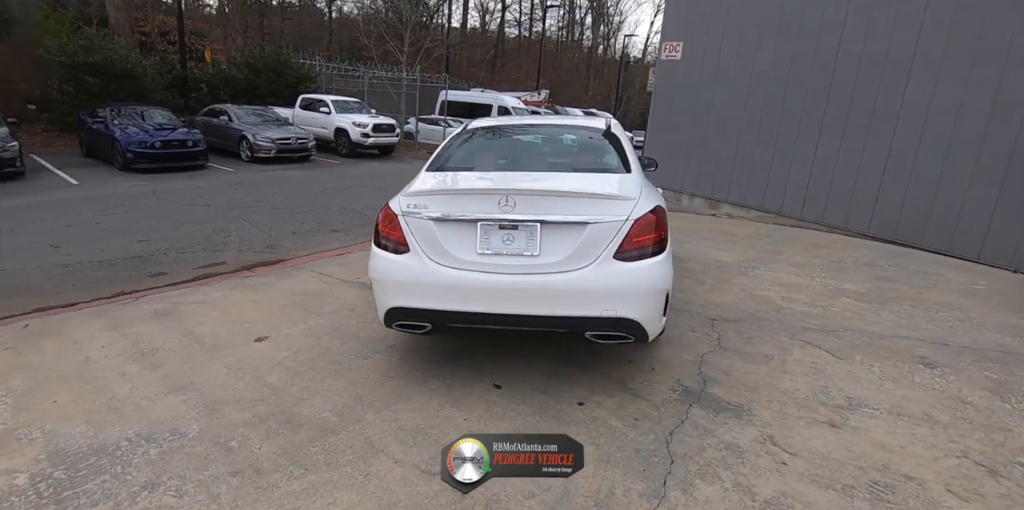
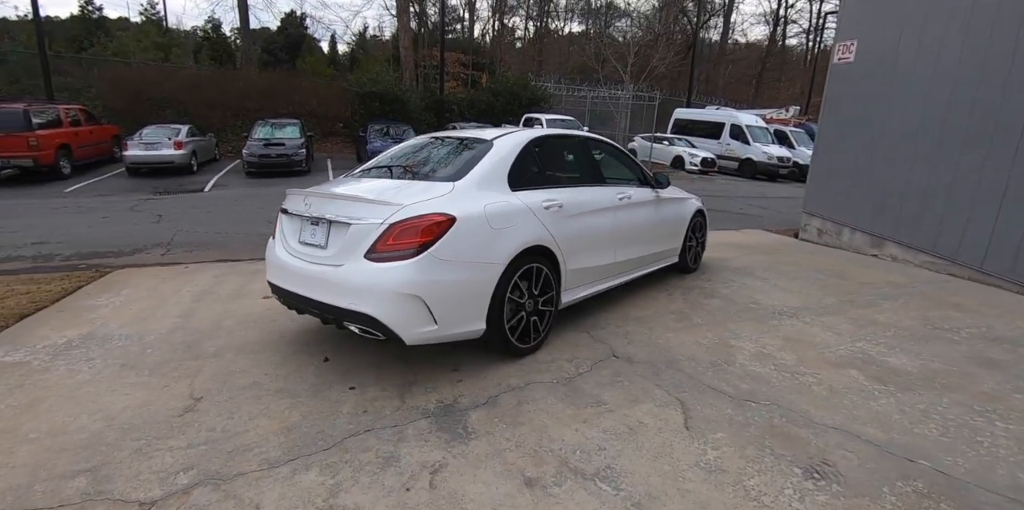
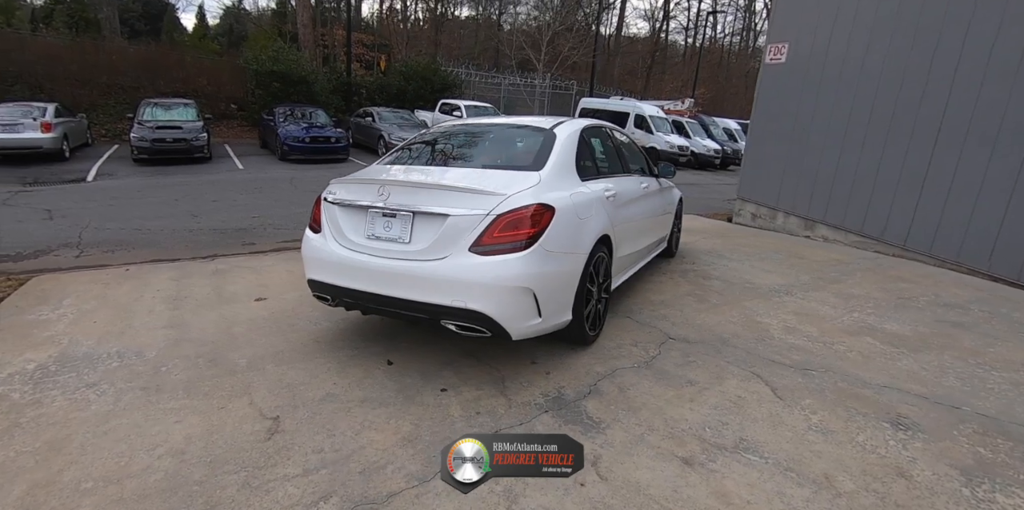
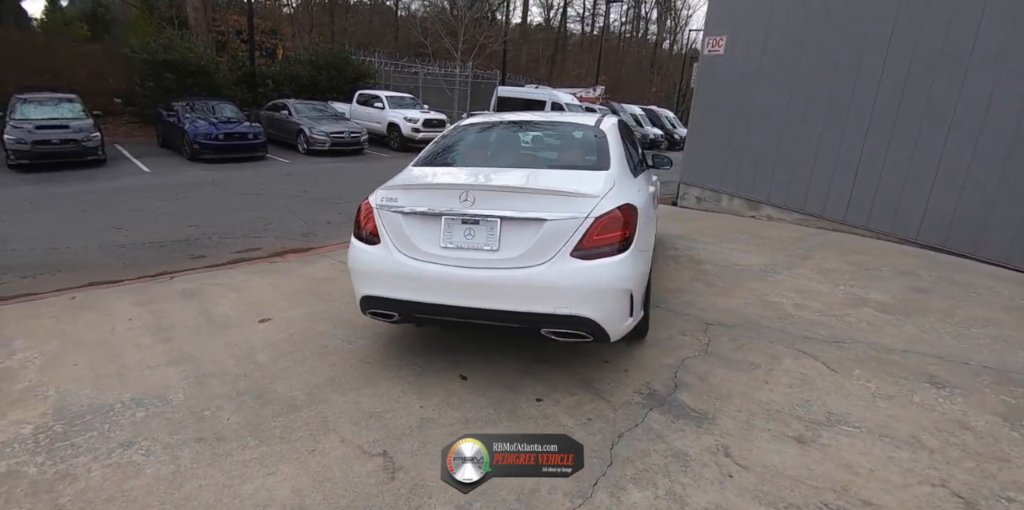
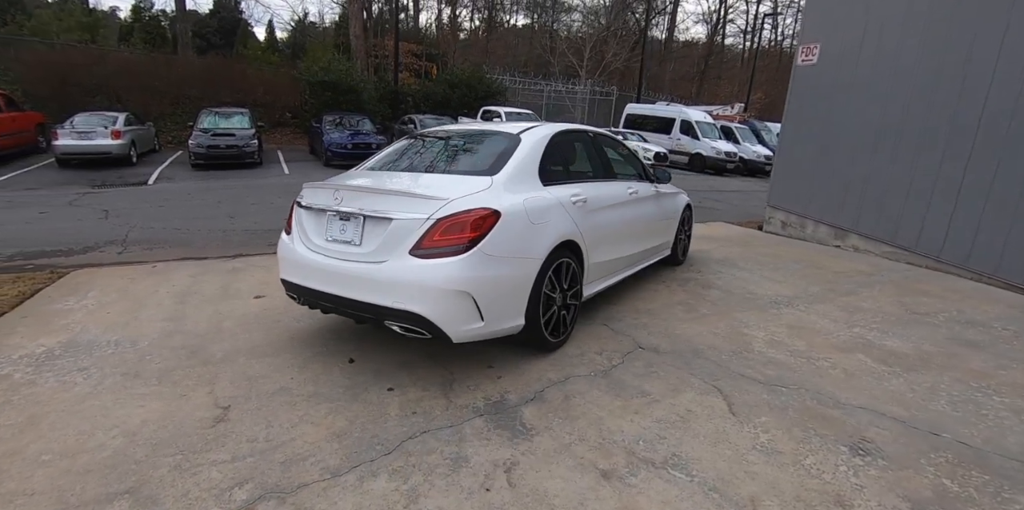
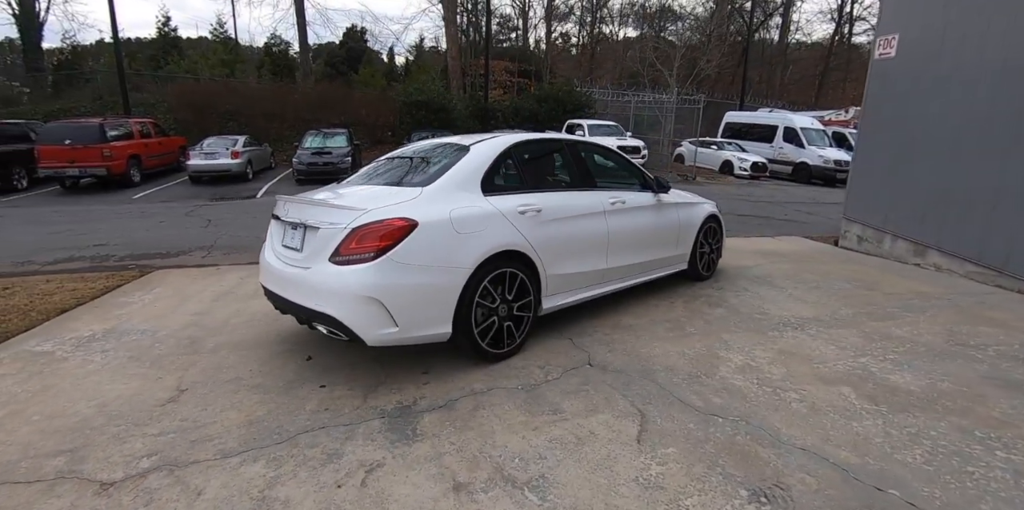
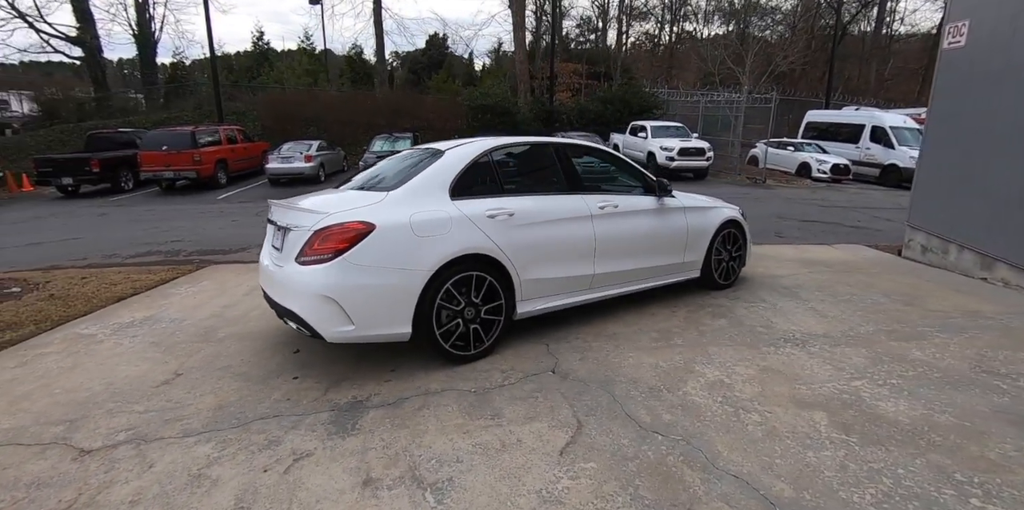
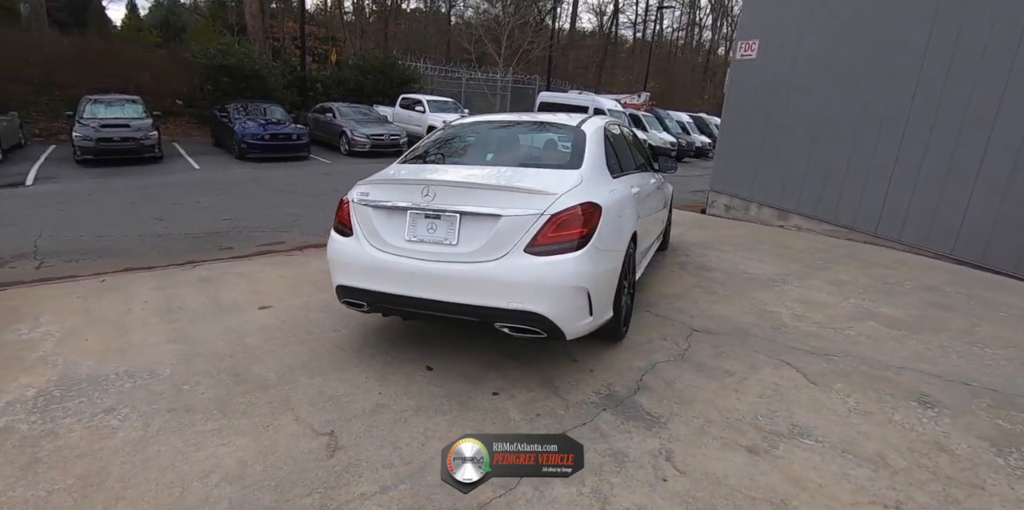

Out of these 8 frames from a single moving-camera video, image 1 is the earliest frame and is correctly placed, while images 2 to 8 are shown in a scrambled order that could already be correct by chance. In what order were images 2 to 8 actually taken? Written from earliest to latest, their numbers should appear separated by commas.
4, 8, 3, 5, 2, 6, 7
